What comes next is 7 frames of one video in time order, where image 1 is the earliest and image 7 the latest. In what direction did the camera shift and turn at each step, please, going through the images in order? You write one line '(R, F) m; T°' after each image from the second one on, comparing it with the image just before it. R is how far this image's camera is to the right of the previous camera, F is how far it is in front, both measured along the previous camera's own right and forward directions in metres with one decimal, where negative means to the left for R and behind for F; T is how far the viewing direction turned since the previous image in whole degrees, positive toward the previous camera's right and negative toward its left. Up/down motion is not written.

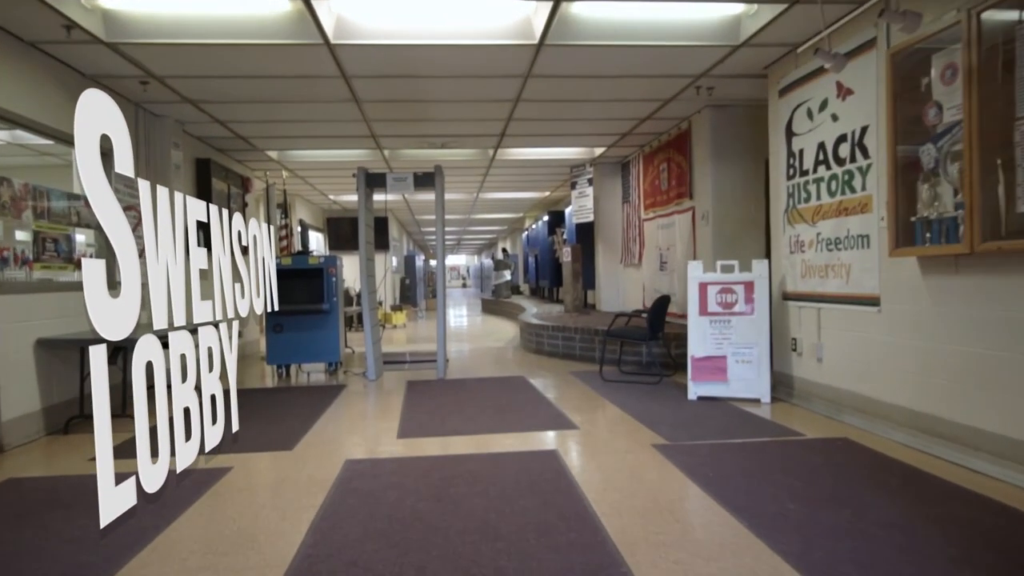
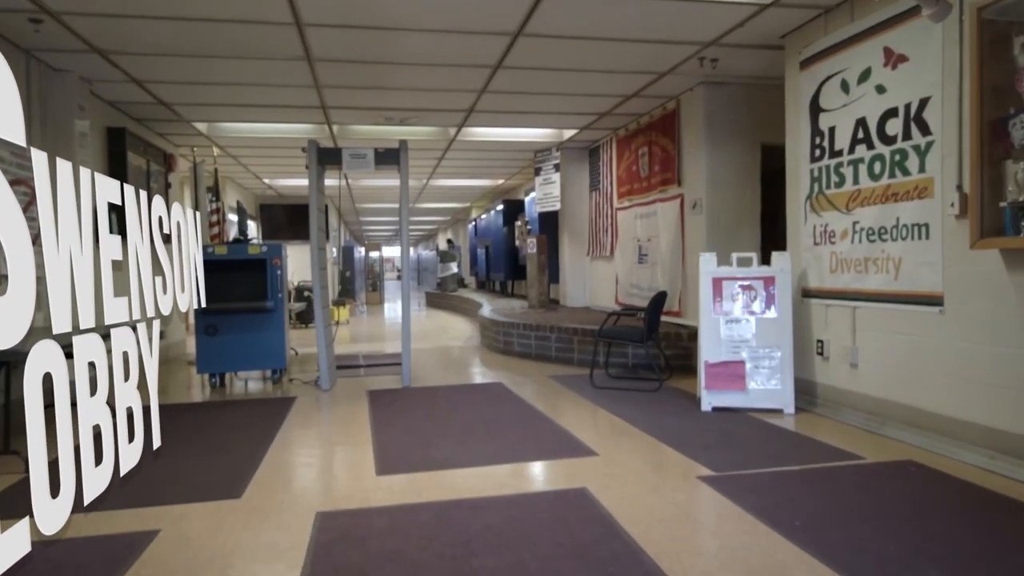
(-0.4, +0.8) m; +6°
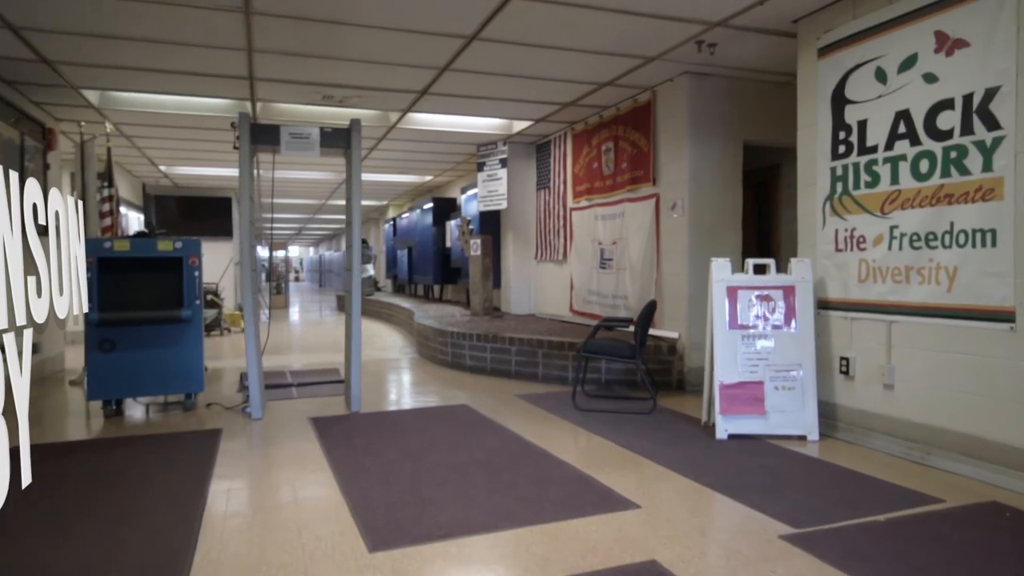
(-0.5, +0.8) m; +9°
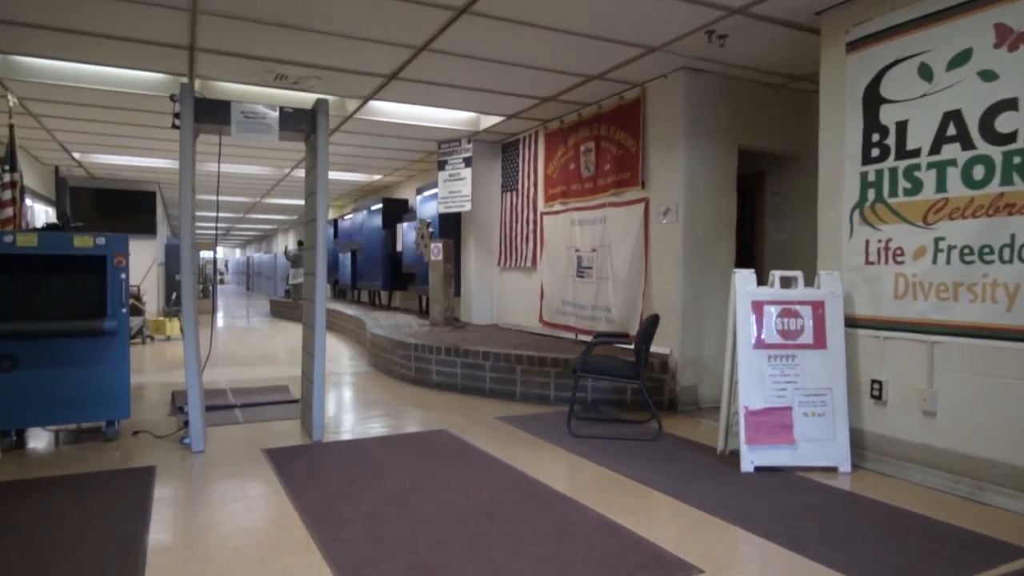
(-0.4, +0.6) m; +6°
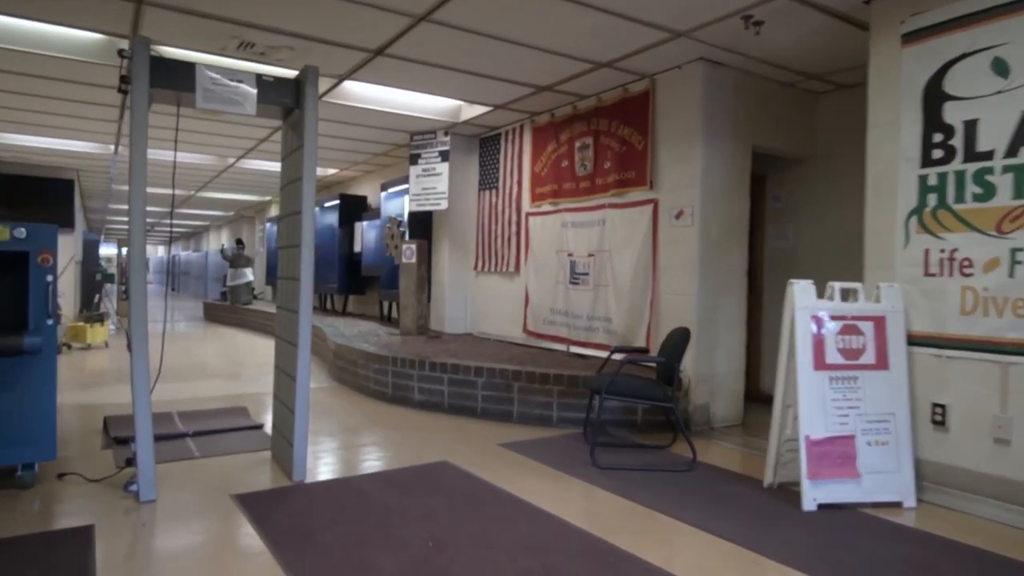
(-0.4, +0.6) m; +6°
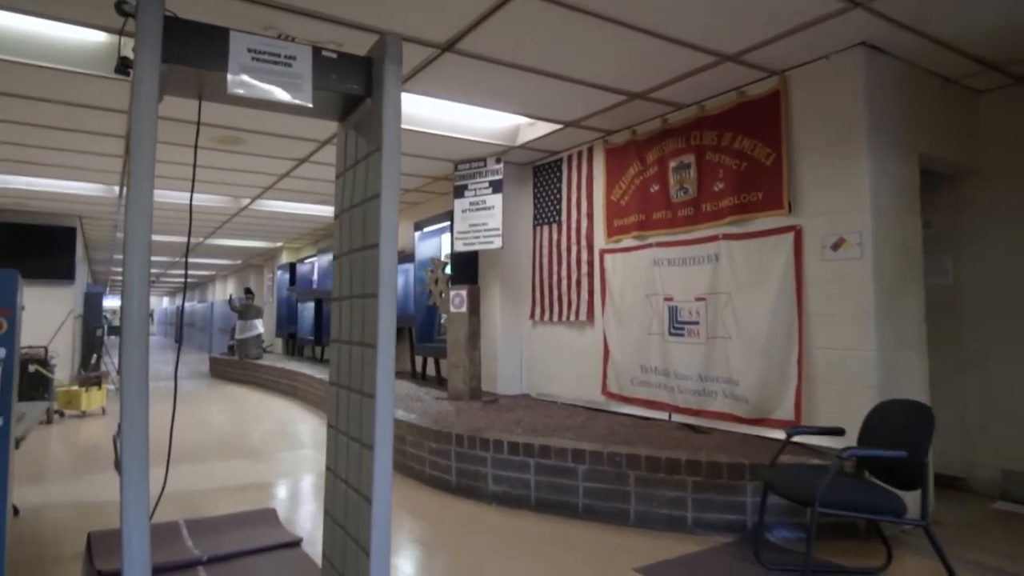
(-0.6, +1.1) m; 0°
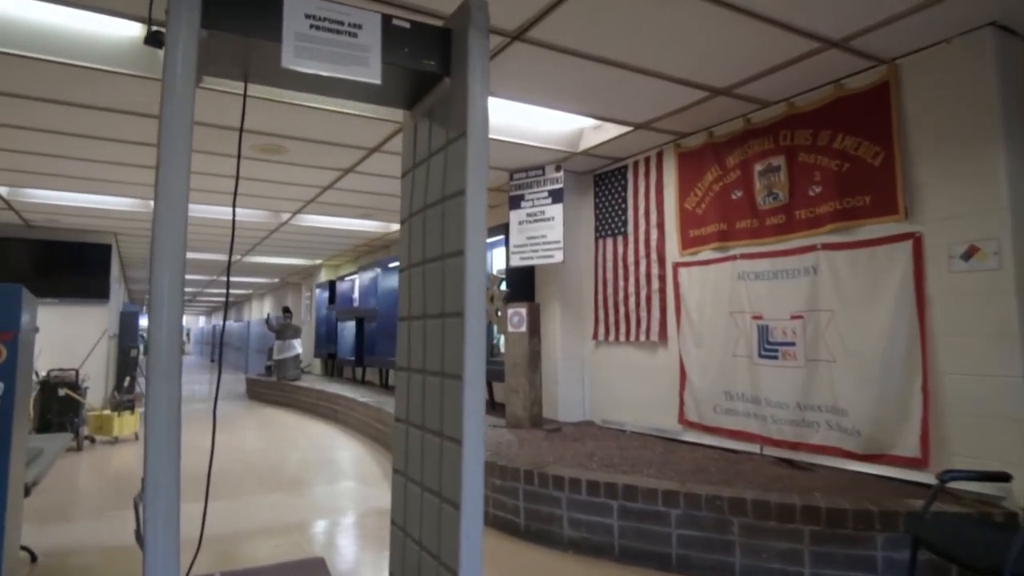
(-0.2, +0.4) m; -3°
